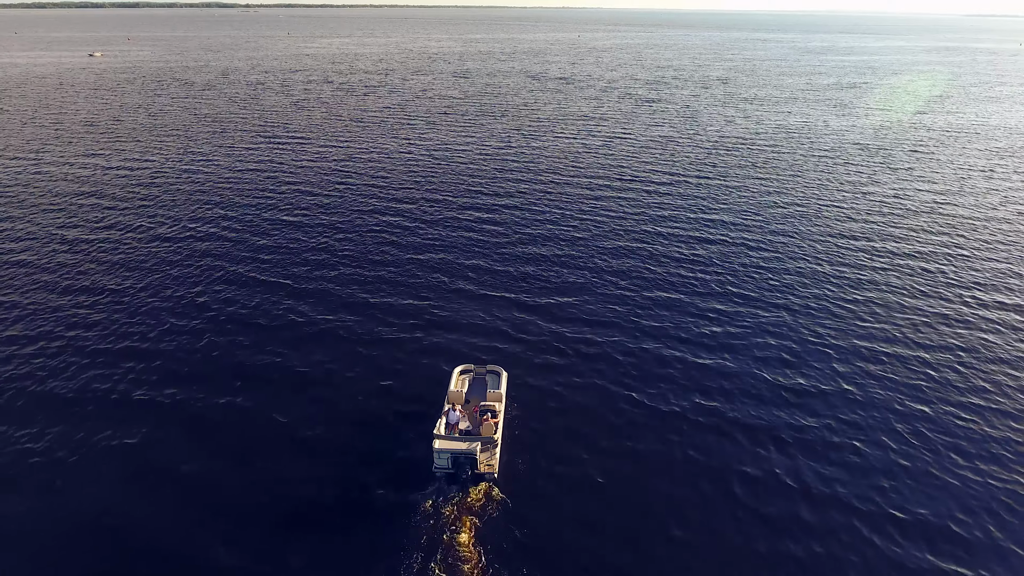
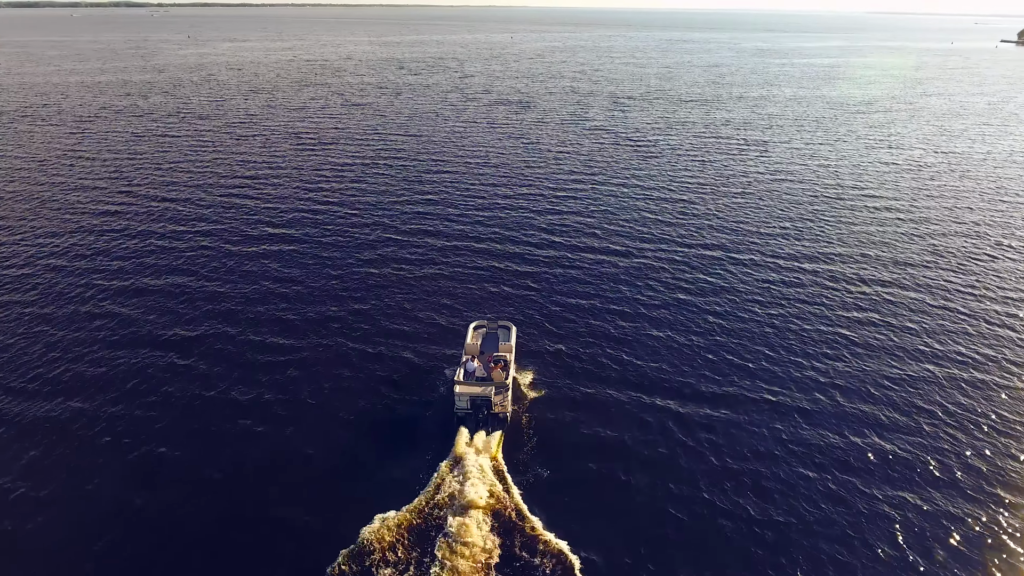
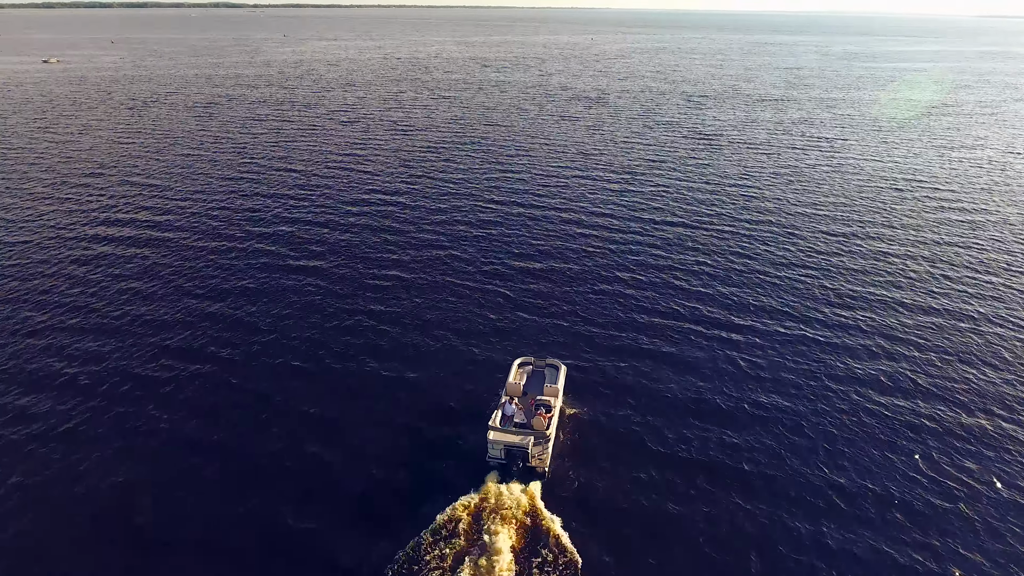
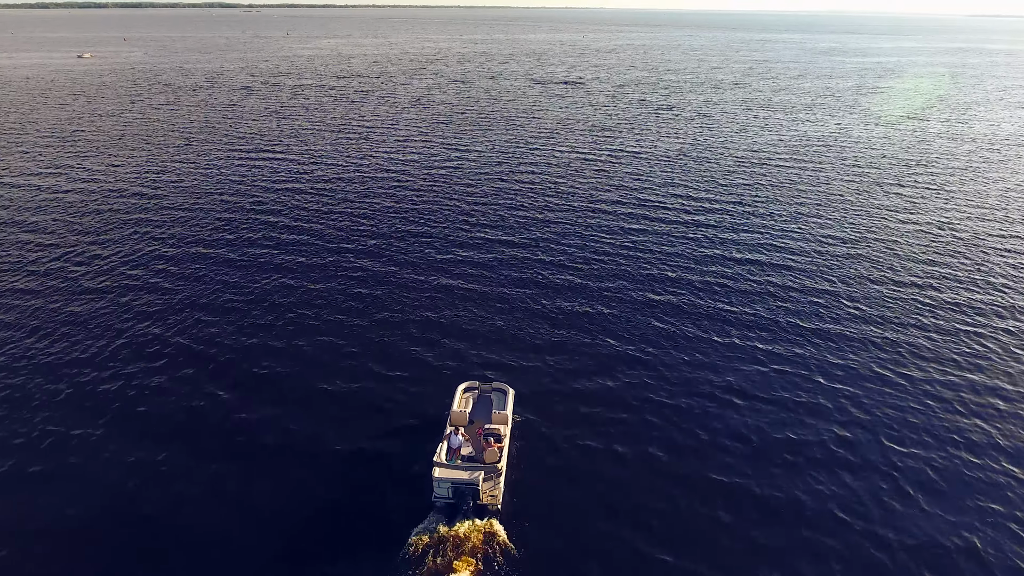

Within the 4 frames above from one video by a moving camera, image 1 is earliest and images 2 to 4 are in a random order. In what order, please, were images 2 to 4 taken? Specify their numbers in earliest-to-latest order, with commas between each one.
4, 3, 2
